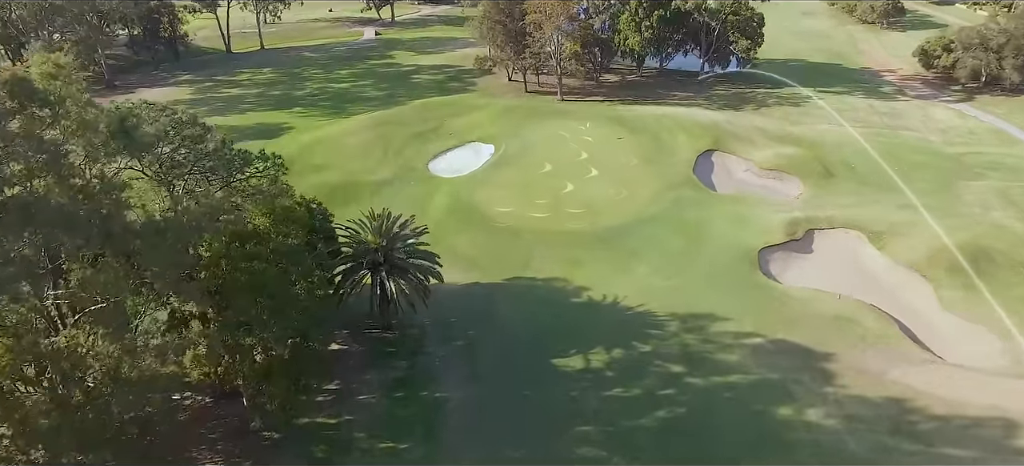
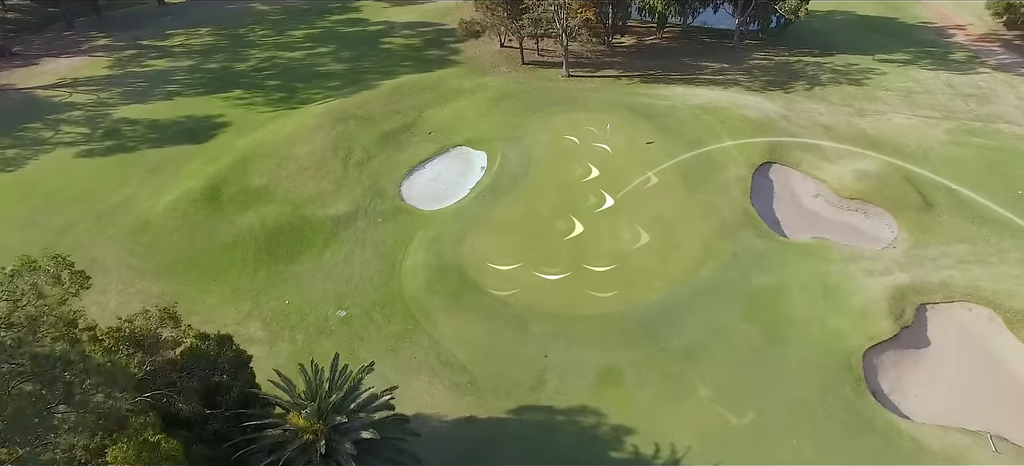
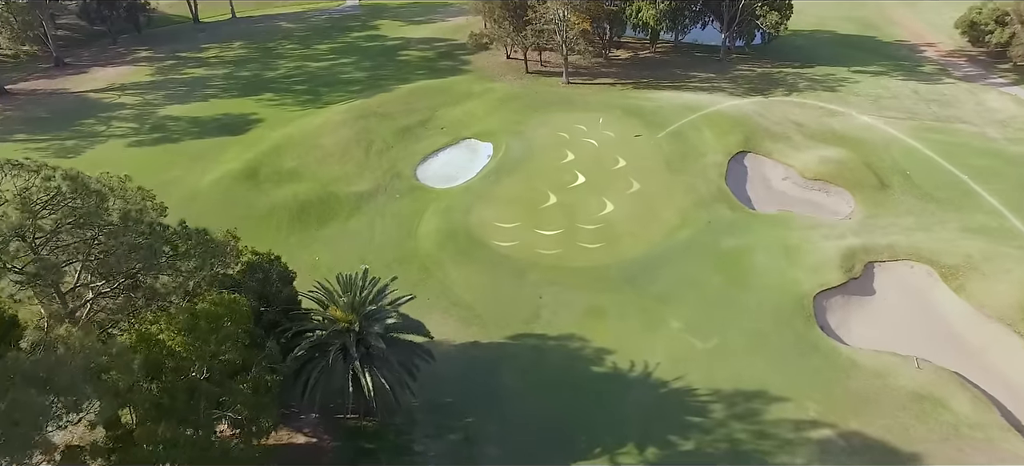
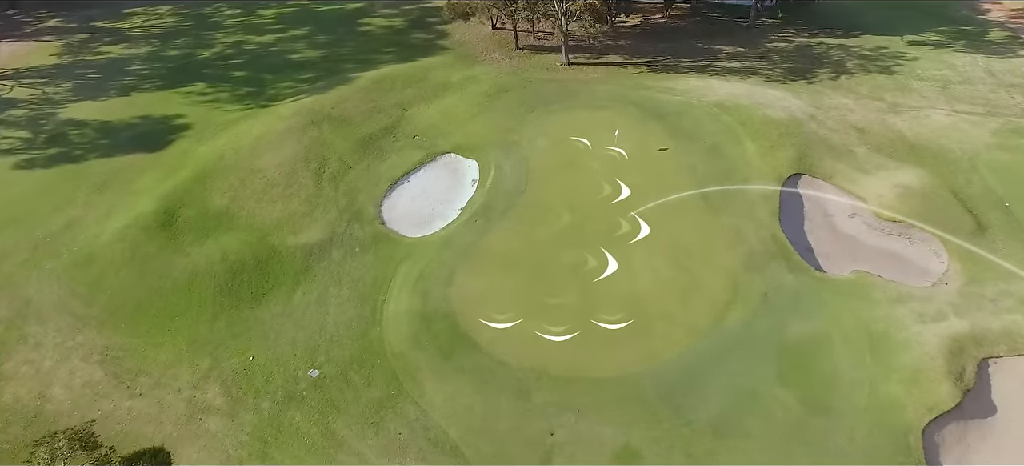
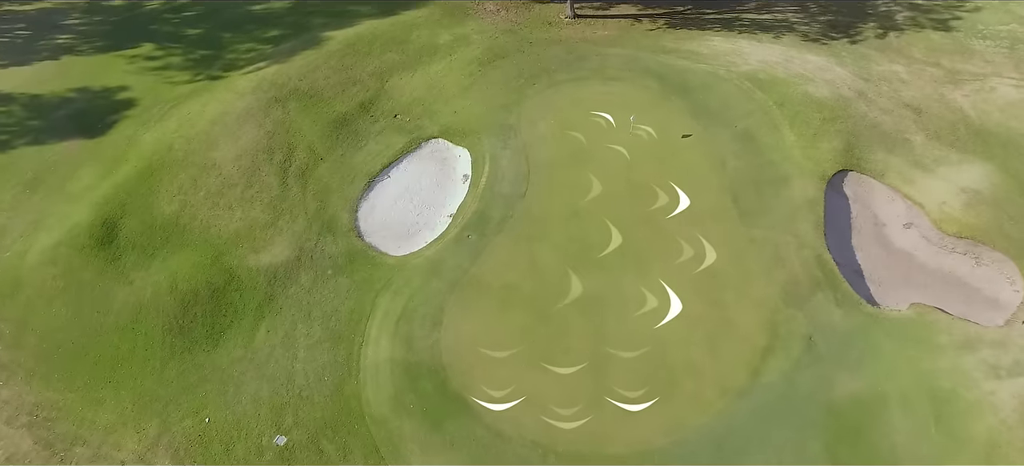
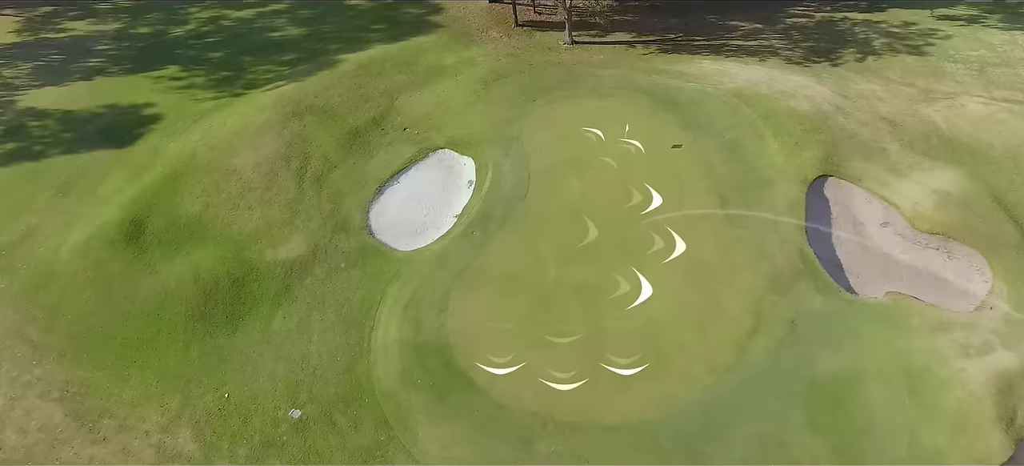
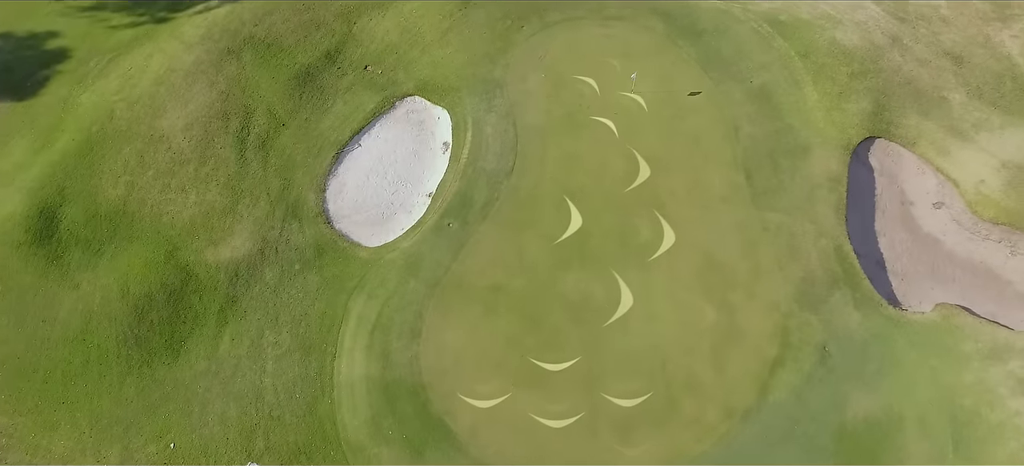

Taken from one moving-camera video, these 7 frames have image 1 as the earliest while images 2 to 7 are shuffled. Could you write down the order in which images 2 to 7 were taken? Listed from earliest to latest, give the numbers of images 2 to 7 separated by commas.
3, 2, 4, 6, 5, 7
